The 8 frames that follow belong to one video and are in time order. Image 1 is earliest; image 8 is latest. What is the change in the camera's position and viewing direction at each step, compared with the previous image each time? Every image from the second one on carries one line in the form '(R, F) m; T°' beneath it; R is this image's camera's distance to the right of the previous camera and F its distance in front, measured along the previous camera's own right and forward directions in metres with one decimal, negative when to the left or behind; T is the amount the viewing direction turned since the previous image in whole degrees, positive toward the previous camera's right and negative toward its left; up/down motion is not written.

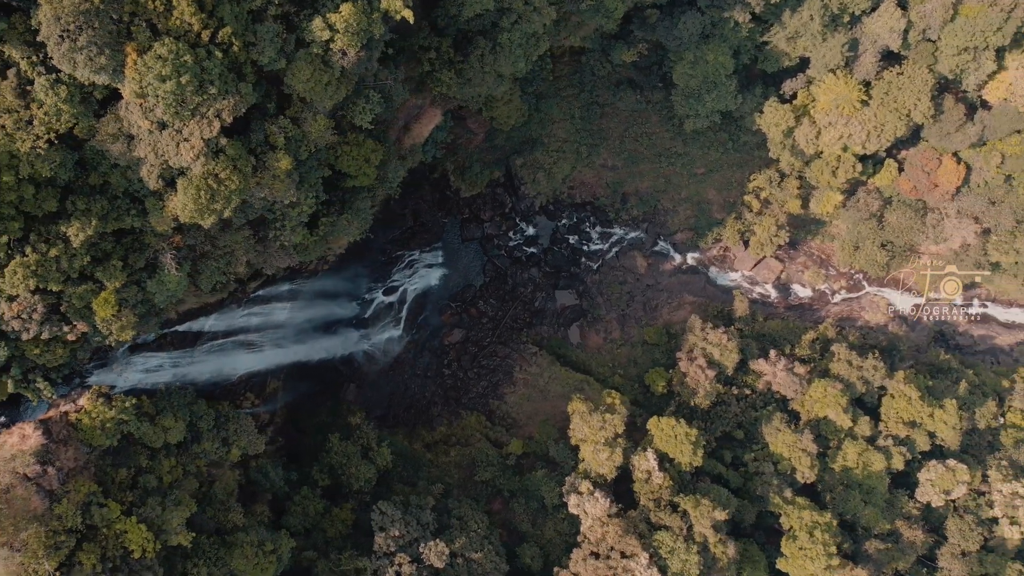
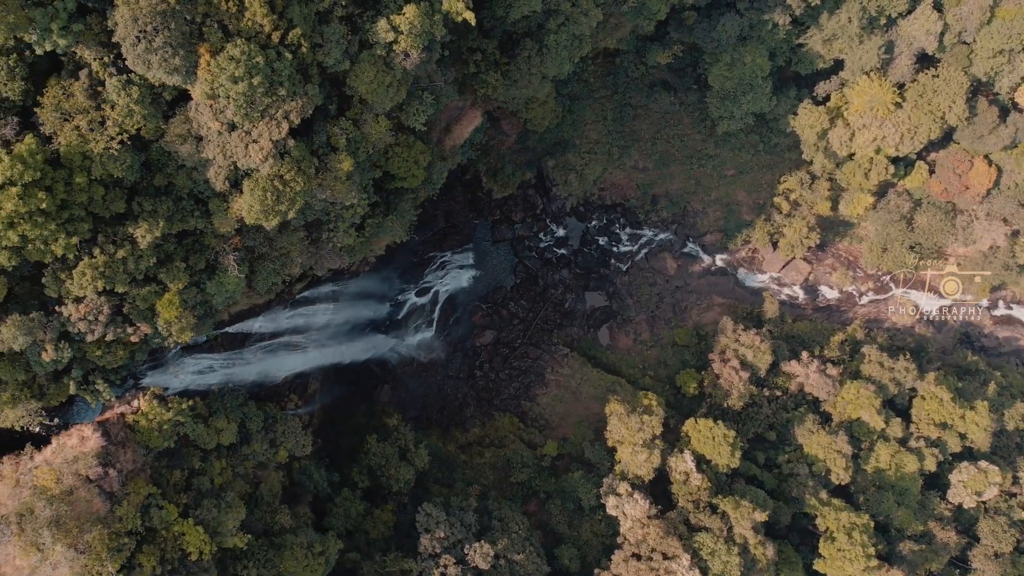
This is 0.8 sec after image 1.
(-1.1, 0.0) m; 0°
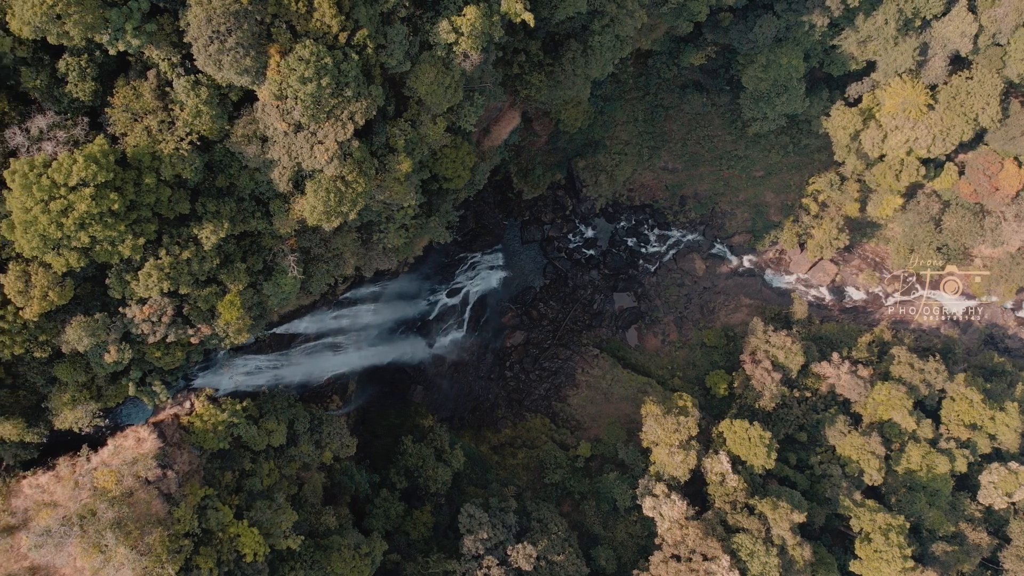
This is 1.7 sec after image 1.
(-1.0, 0.0) m; 0°
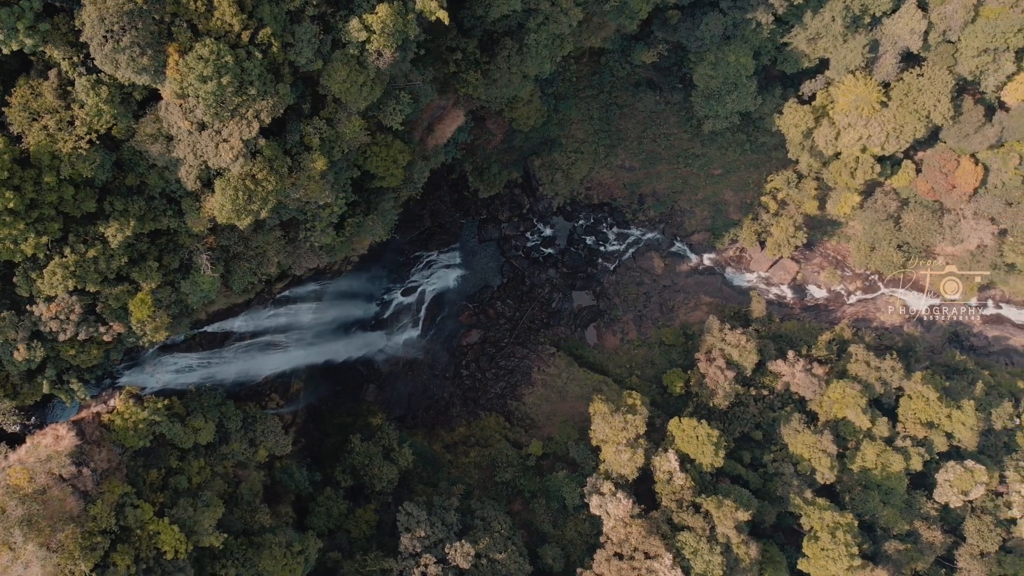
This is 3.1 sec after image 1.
(+1.5, 0.0) m; -1°
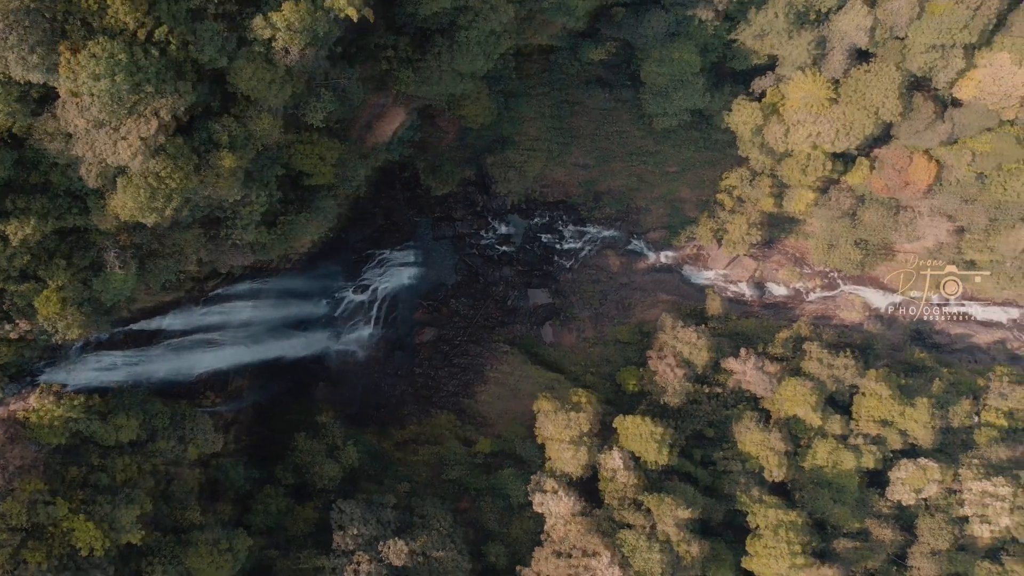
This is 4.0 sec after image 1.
(+1.6, 0.0) m; -1°
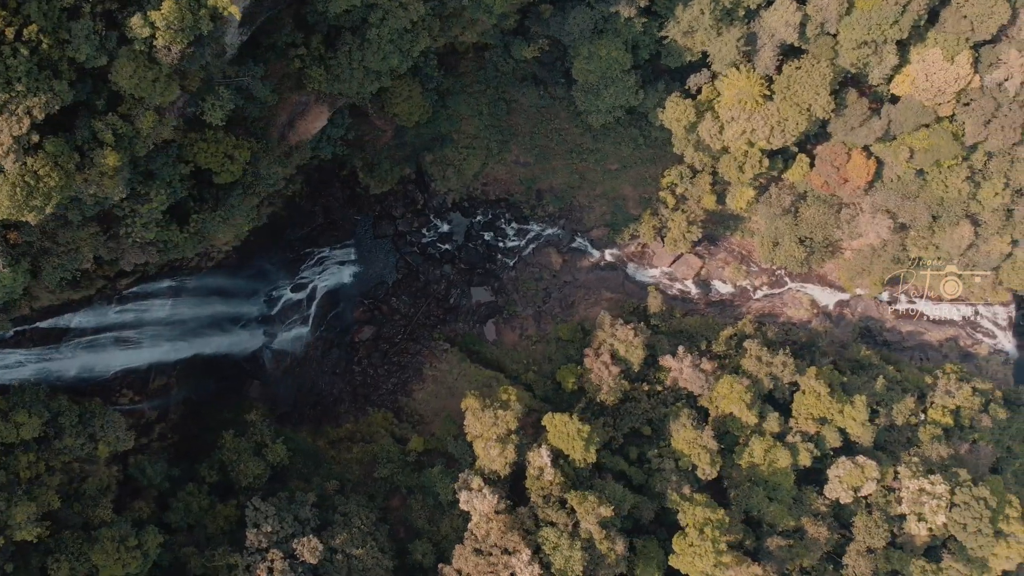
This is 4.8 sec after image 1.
(+2.0, 0.0) m; -1°
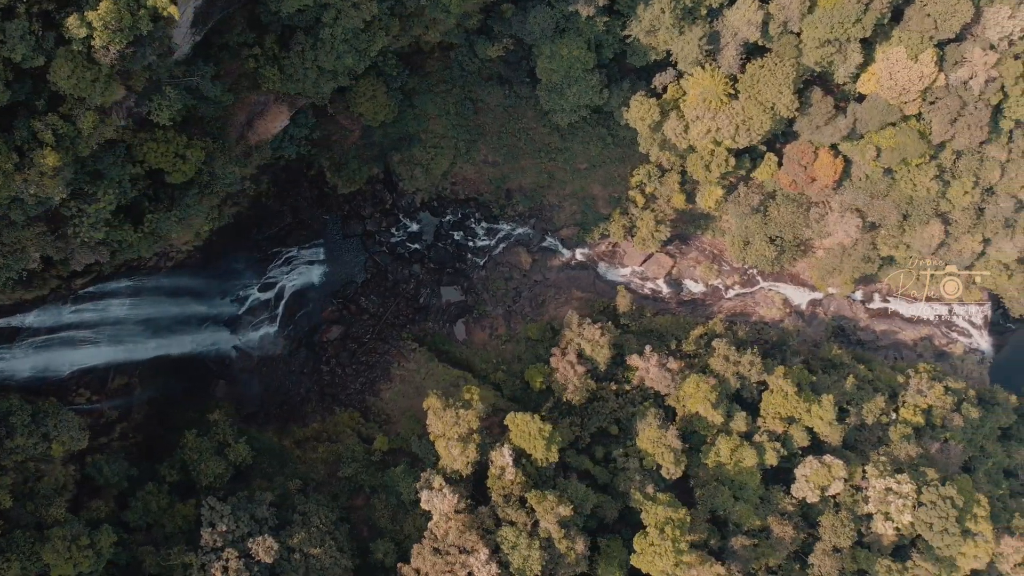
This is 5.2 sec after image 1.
(+1.0, 0.0) m; 0°
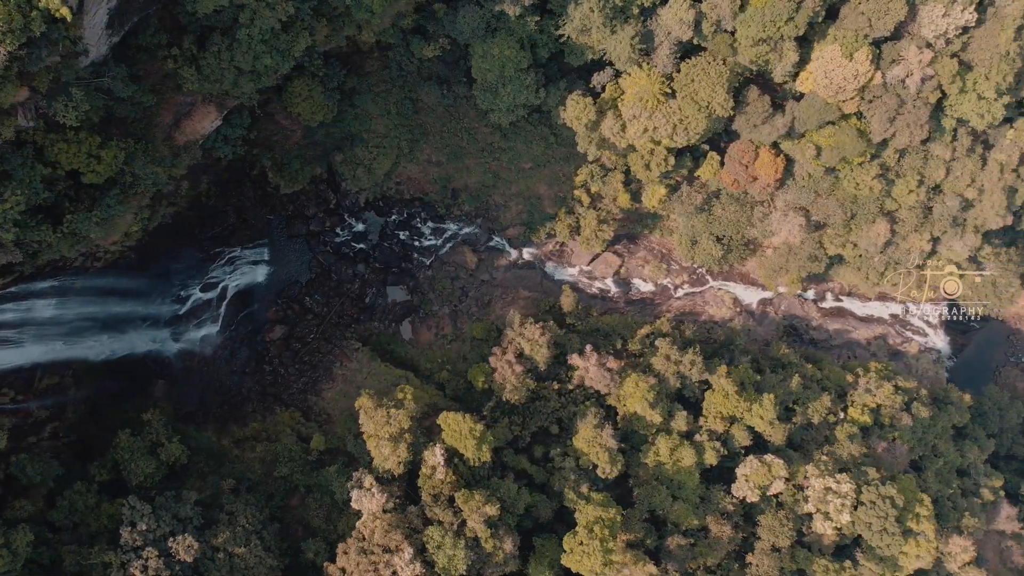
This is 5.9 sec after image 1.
(+1.9, 0.0) m; -1°
